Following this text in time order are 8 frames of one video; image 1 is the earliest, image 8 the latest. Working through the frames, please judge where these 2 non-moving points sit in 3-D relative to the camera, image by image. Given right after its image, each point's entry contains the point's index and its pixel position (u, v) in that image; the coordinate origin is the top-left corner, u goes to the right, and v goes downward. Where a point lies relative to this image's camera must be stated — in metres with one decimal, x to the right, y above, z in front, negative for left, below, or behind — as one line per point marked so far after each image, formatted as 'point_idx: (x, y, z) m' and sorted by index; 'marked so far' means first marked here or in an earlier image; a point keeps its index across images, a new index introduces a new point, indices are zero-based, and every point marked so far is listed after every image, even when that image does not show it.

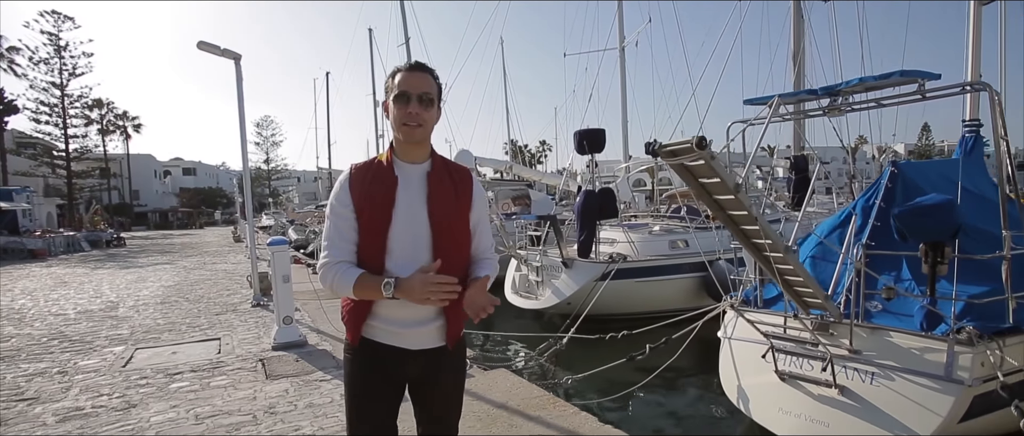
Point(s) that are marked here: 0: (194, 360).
0: (-3.1, -1.4, +5.5) m
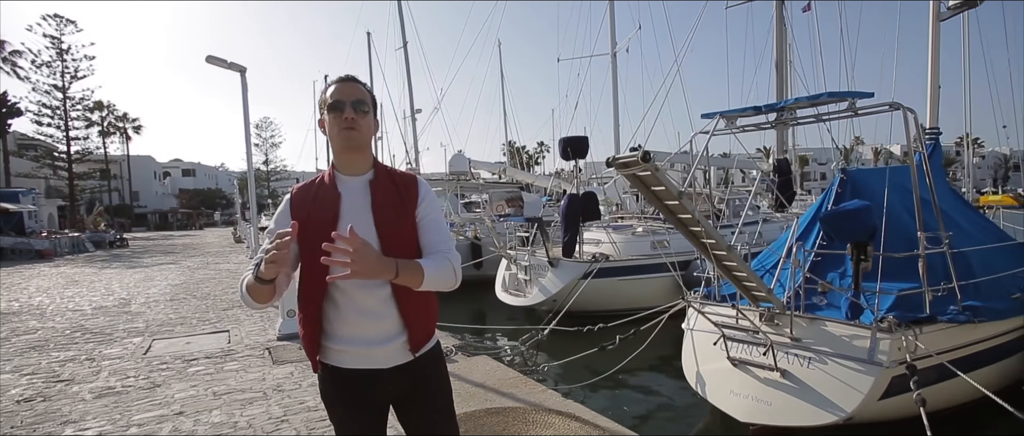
0: (-3.3, -1.4, +6.1) m
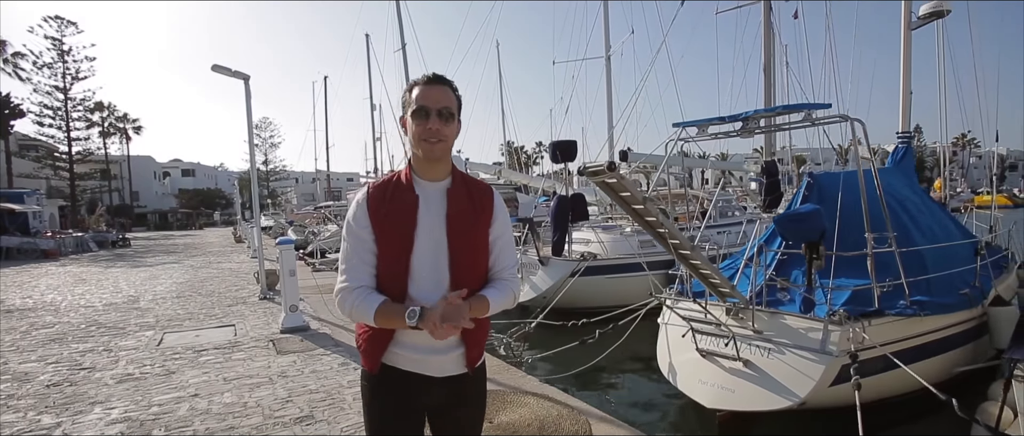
0: (-3.5, -1.4, +6.6) m
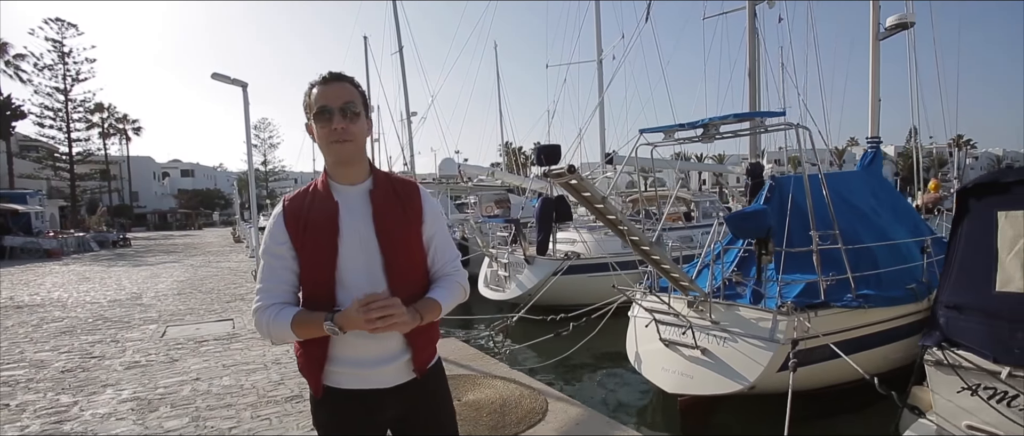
0: (-3.8, -1.5, +7.1) m
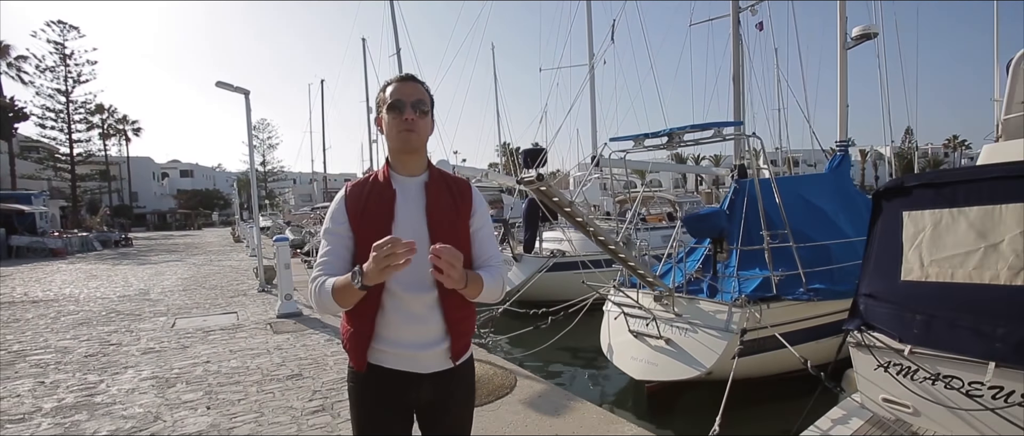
0: (-4.0, -1.5, +7.7) m
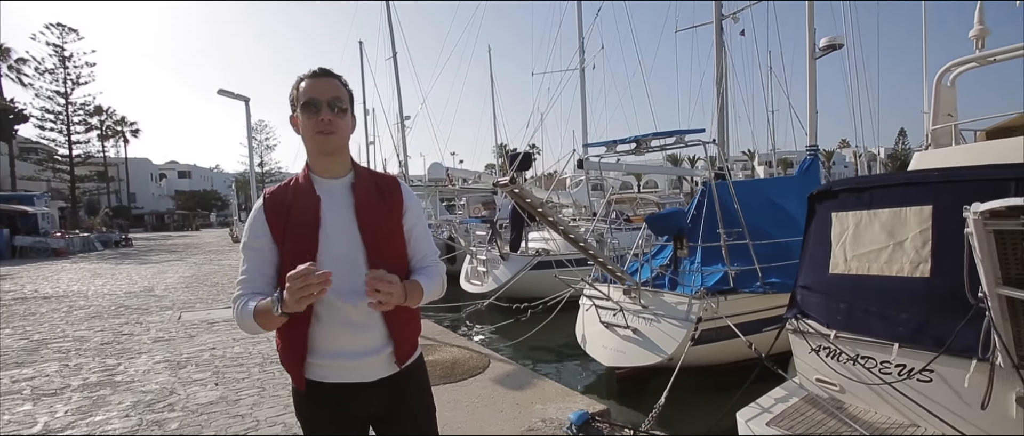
0: (-4.3, -1.5, +8.3) m
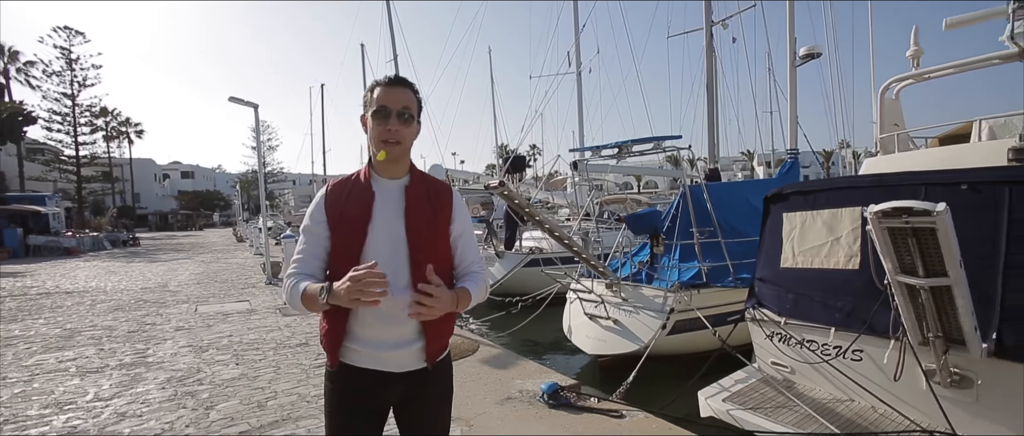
0: (-4.4, -1.5, +9.0) m
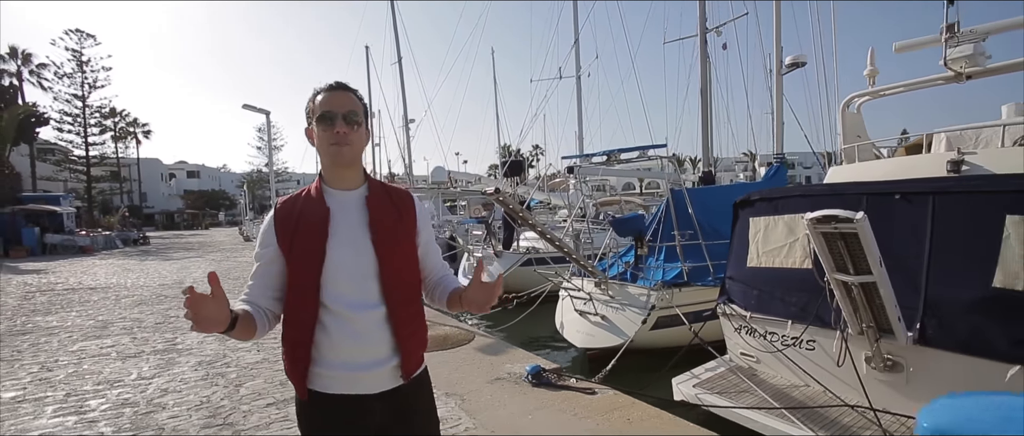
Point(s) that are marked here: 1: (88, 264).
0: (-4.5, -1.5, +9.6) m
1: (-13.8, -1.5, +18.1) m
